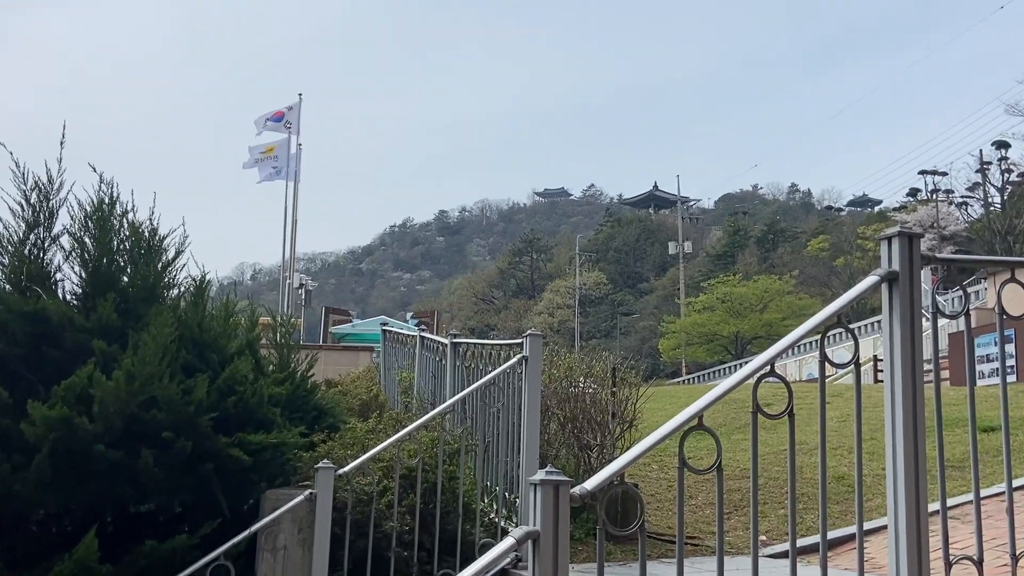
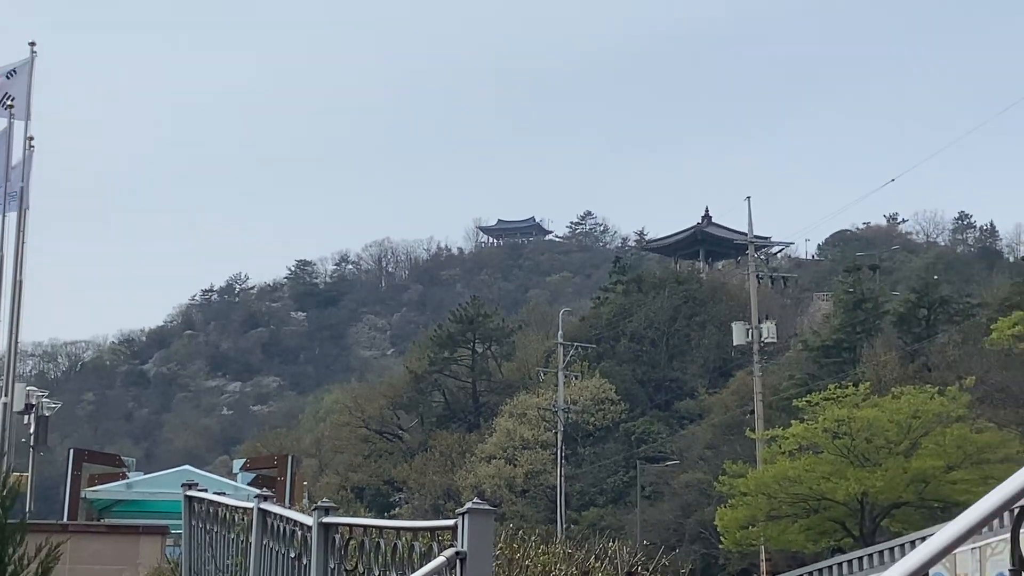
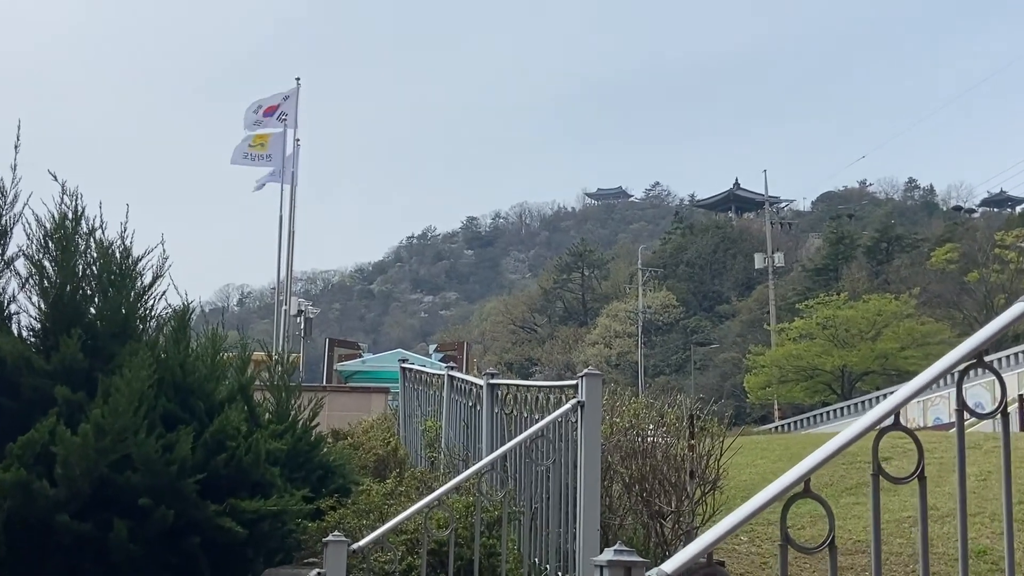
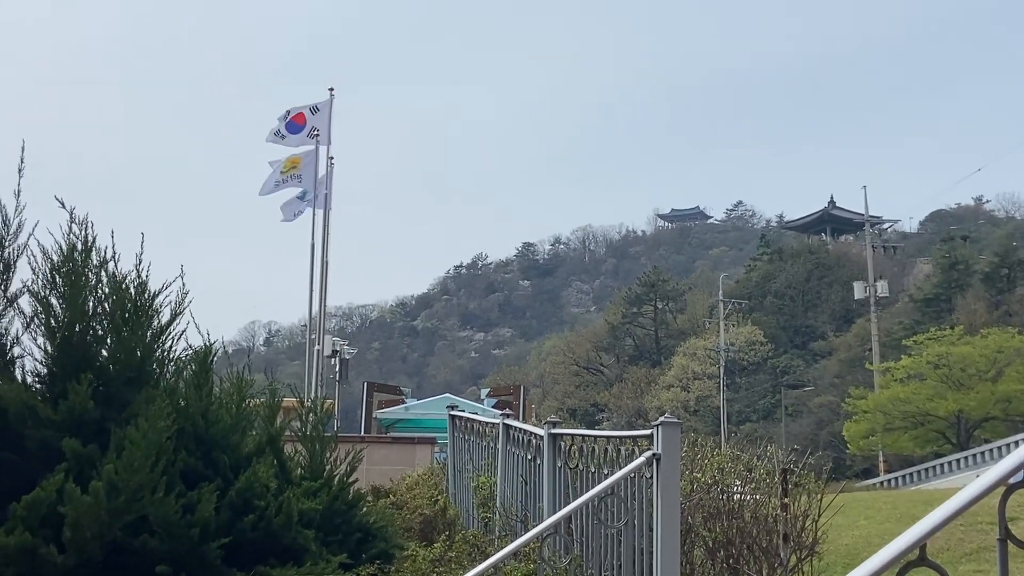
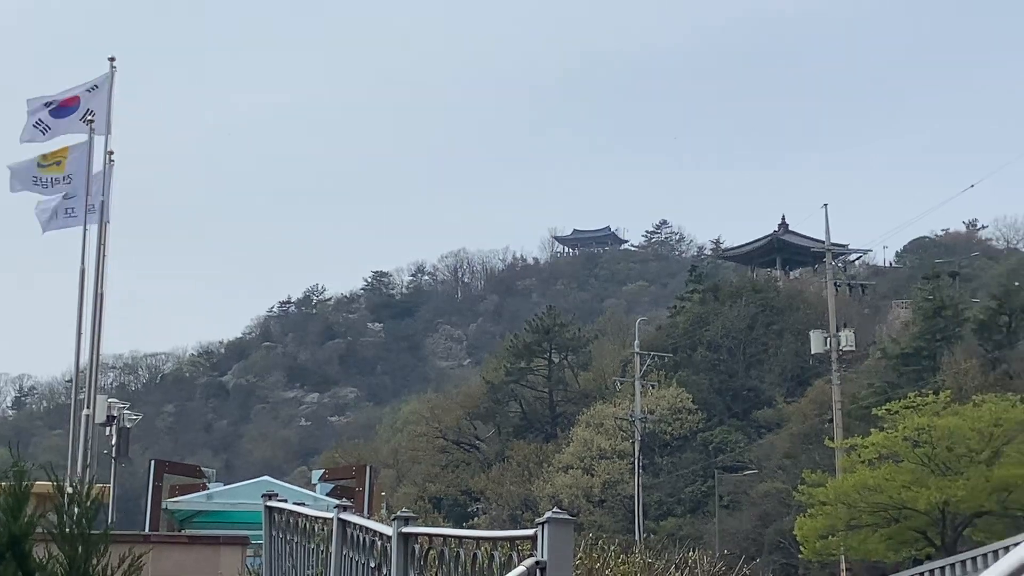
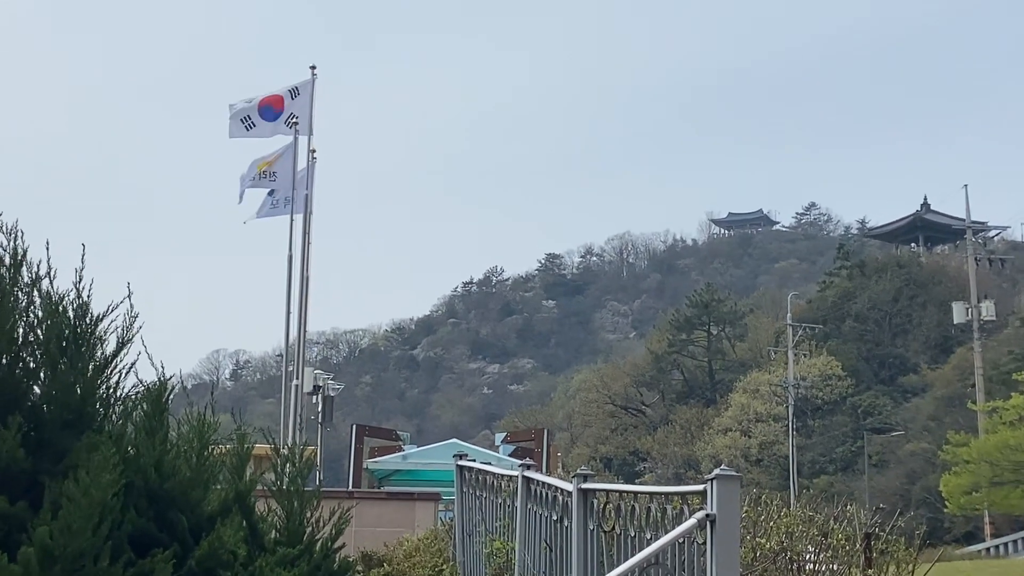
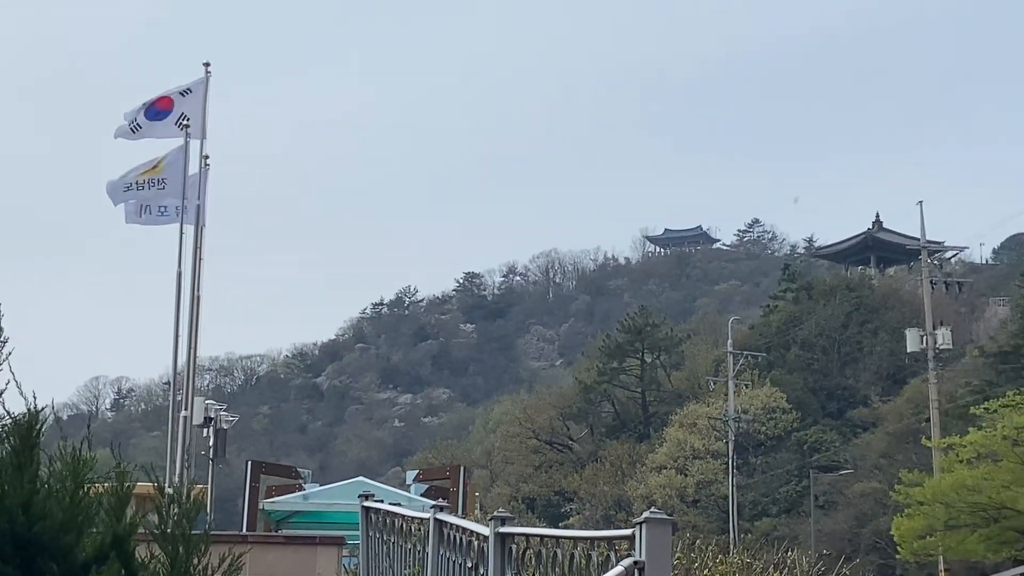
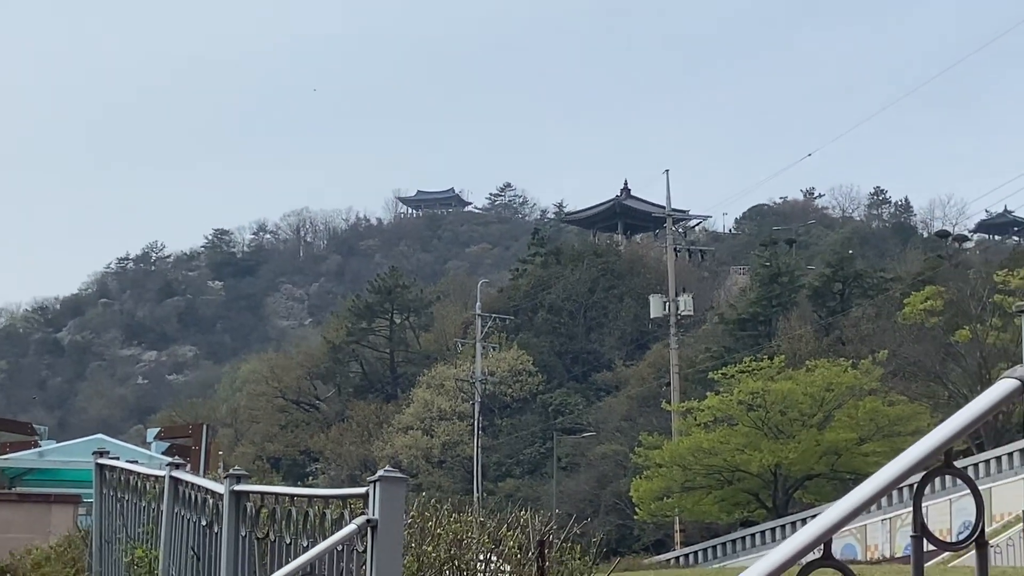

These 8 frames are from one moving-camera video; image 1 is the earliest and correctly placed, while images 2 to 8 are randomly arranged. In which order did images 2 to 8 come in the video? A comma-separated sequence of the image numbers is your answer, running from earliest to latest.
3, 4, 6, 7, 5, 2, 8
